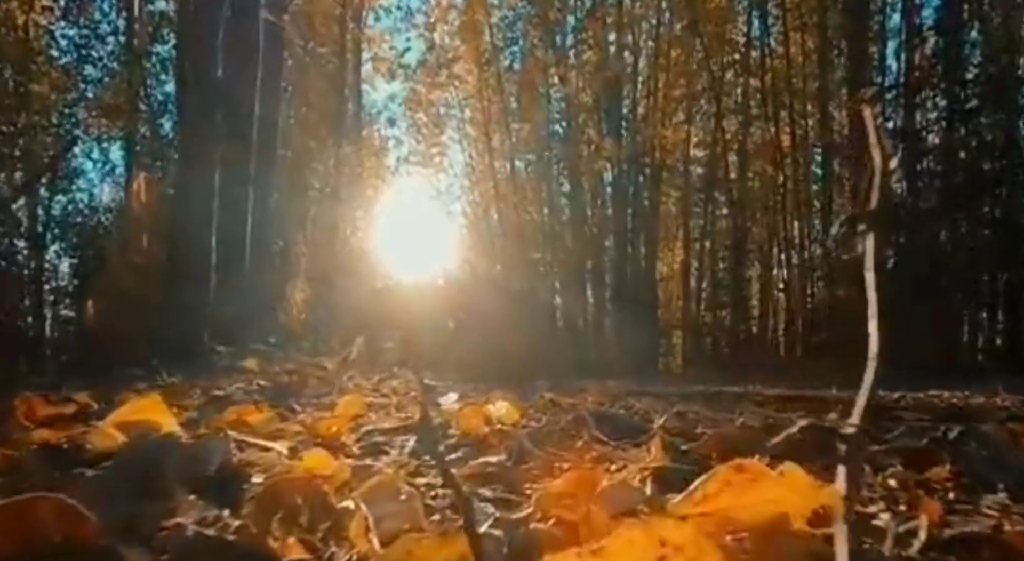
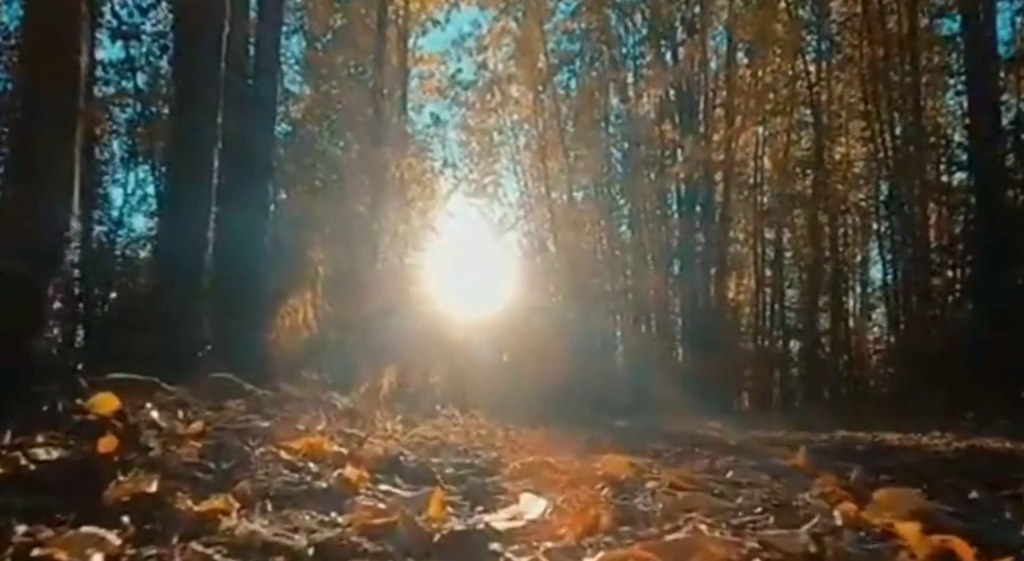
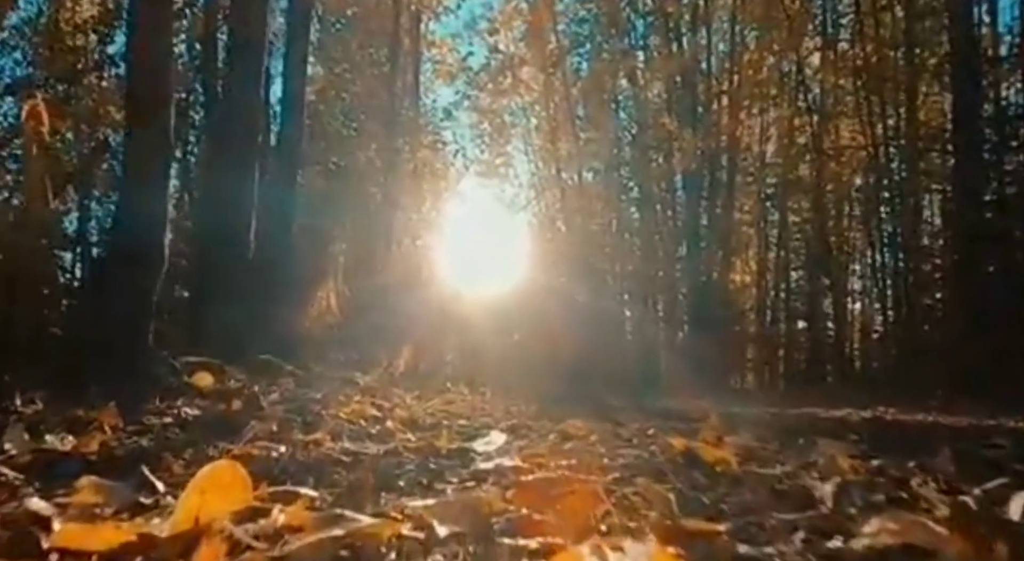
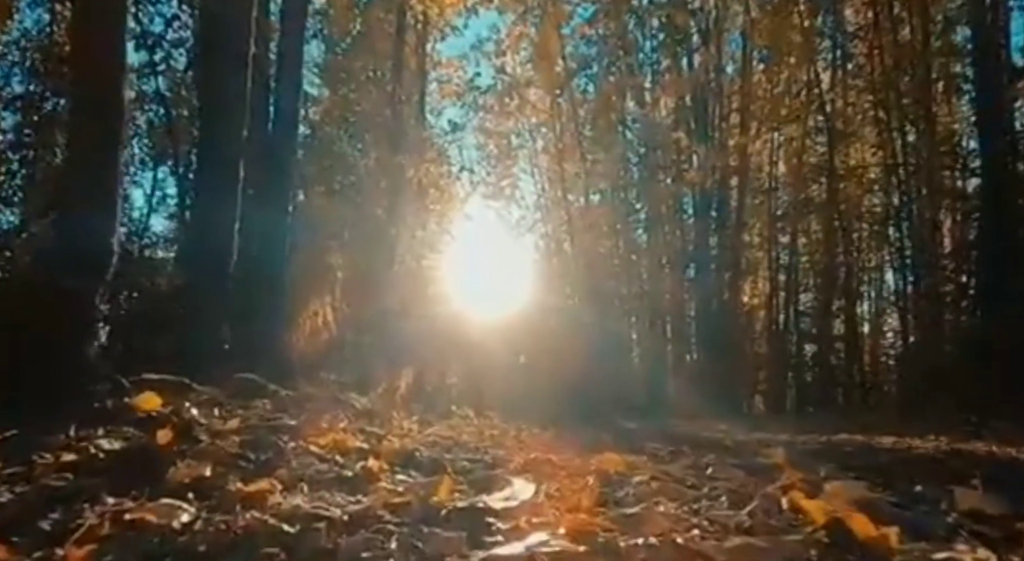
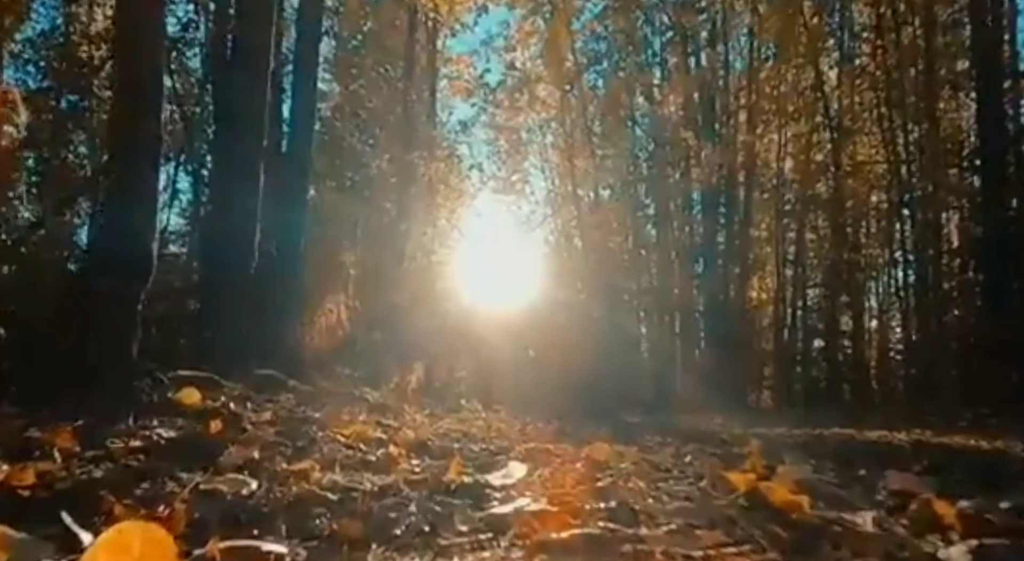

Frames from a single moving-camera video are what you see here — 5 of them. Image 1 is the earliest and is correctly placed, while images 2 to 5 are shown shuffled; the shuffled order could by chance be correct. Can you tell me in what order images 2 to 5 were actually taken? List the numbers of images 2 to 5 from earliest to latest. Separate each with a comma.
3, 5, 4, 2
